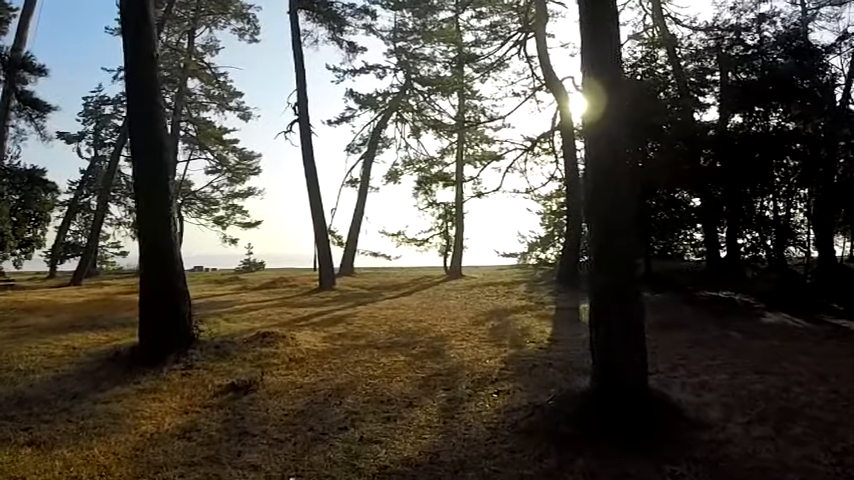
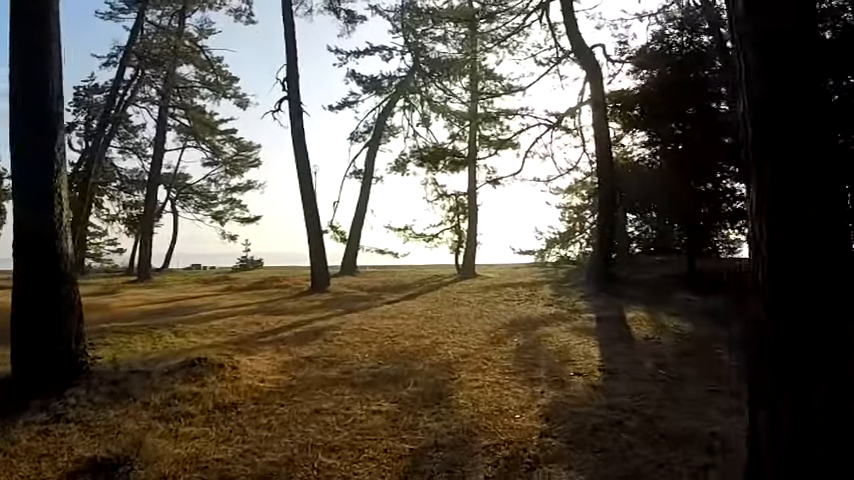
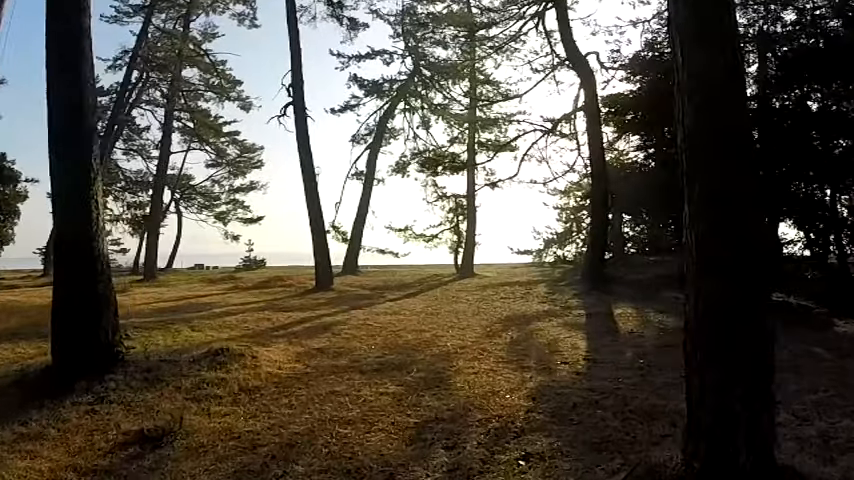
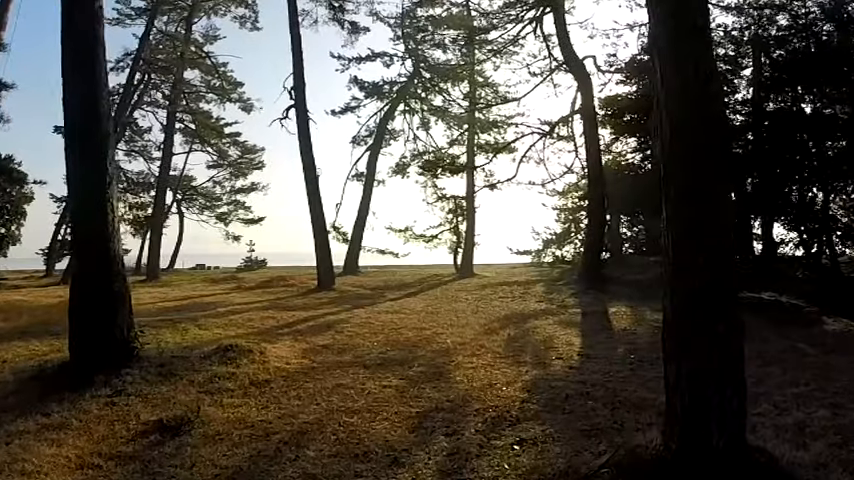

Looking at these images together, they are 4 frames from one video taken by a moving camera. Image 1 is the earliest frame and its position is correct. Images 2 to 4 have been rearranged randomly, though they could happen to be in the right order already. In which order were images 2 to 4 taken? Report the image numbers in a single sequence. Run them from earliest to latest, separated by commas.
4, 3, 2
